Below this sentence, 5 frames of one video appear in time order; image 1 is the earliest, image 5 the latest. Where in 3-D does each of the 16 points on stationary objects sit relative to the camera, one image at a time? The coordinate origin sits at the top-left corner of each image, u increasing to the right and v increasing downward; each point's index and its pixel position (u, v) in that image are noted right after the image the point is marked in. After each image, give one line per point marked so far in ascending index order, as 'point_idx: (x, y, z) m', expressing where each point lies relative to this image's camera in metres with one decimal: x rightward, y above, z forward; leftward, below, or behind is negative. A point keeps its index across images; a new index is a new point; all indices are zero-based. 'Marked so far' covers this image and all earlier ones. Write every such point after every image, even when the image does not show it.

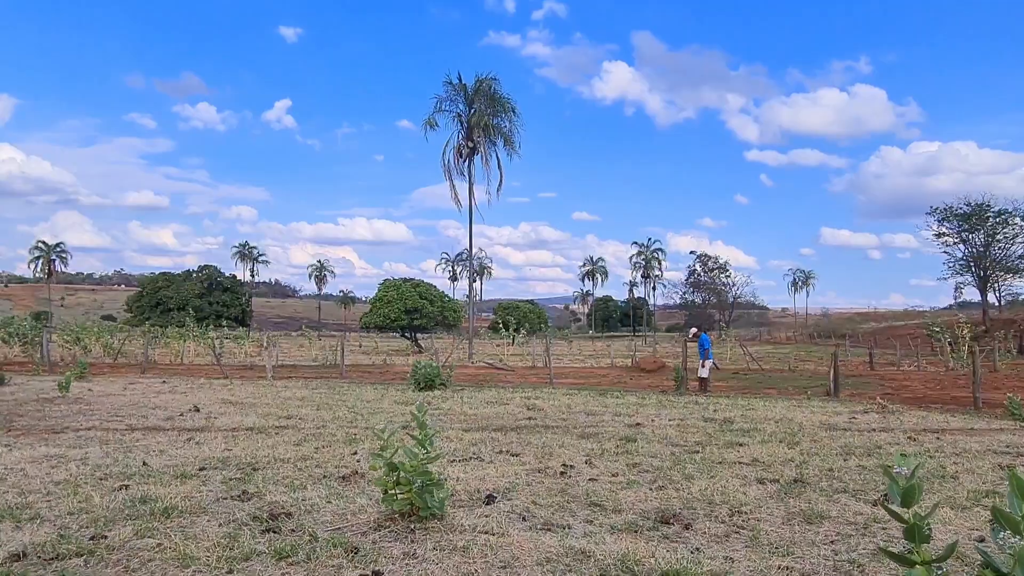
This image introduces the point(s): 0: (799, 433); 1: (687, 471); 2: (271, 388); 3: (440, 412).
0: (+4.0, -2.0, +9.4) m
1: (+1.7, -1.8, +6.7) m
2: (-5.6, -2.4, +16.0) m
3: (-1.2, -2.1, +11.6) m
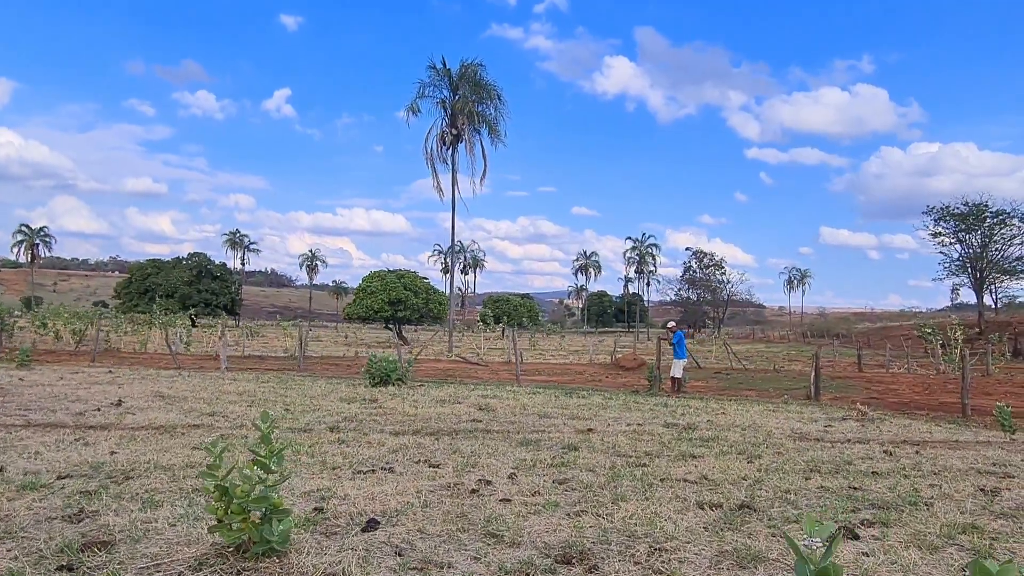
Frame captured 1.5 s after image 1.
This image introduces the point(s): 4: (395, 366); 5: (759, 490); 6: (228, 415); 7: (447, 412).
0: (+3.2, -2.0, +8.5) m
1: (+0.9, -1.7, +5.8) m
2: (-6.5, -2.1, +15.1) m
3: (-2.1, -1.9, +10.7) m
4: (-2.6, -1.7, +15.0) m
5: (+2.2, -1.8, +5.9) m
6: (-4.1, -1.9, +9.9) m
7: (-1.1, -2.0, +10.8) m
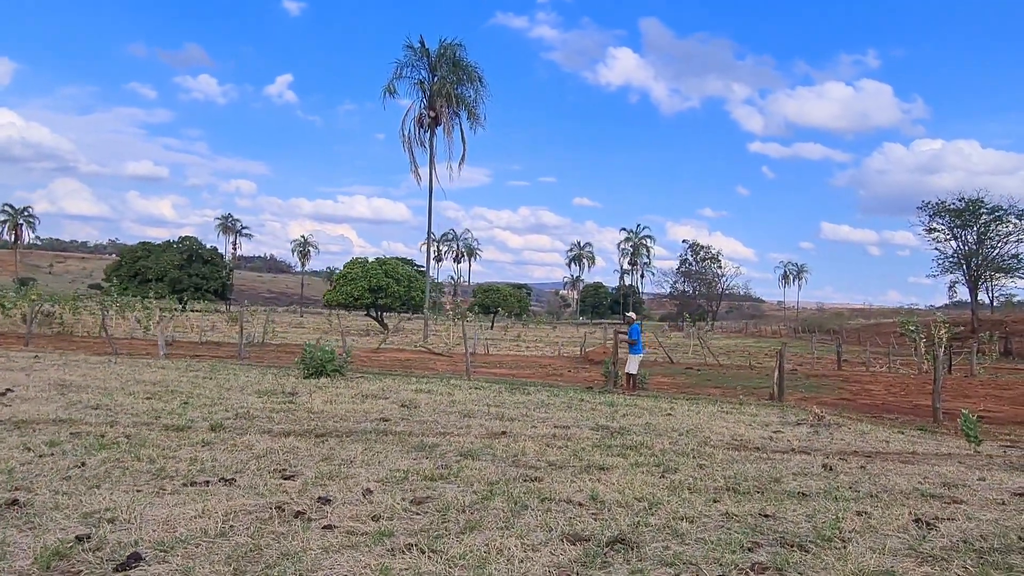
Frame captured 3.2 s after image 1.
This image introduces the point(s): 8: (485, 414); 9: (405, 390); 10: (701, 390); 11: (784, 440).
0: (+2.0, -1.8, +7.5) m
1: (-0.2, -1.6, +4.8) m
2: (-7.6, -1.7, +14.1) m
3: (-3.2, -1.7, +9.7) m
4: (-3.7, -1.4, +14.1) m
5: (+1.0, -1.7, +5.0) m
6: (-5.3, -1.6, +8.9) m
7: (-2.2, -1.8, +9.8) m
8: (-0.4, -1.8, +10.0) m
9: (-2.0, -1.9, +12.5) m
10: (+4.4, -2.4, +15.8) m
11: (+3.5, -2.0, +8.8) m
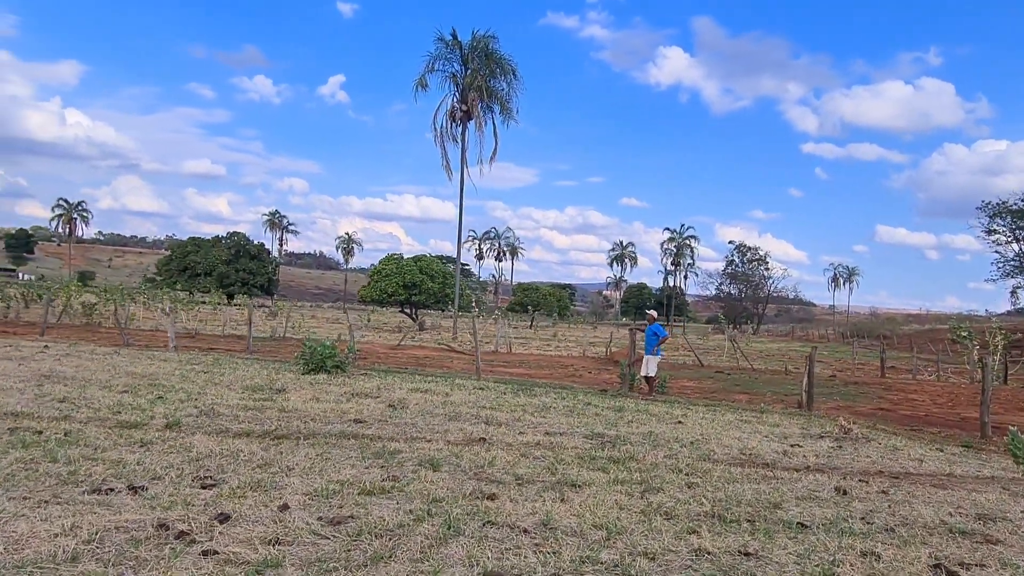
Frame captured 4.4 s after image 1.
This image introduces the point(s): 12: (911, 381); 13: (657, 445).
0: (+1.7, -1.8, +6.6) m
1: (-0.7, -1.5, +4.1) m
2: (-7.5, -1.5, +13.8) m
3: (-3.4, -1.6, +9.1) m
4: (-3.6, -1.3, +13.5) m
5: (+0.6, -1.6, +4.1) m
6: (-5.5, -1.4, +8.5) m
7: (-2.3, -1.6, +9.2) m
8: (-0.5, -1.7, +9.2) m
9: (-2.0, -1.8, +11.9) m
10: (+4.7, -2.4, +14.7) m
11: (+3.3, -1.9, +7.8) m
12: (+11.7, -2.7, +19.9) m
13: (+1.7, -1.8, +7.9) m
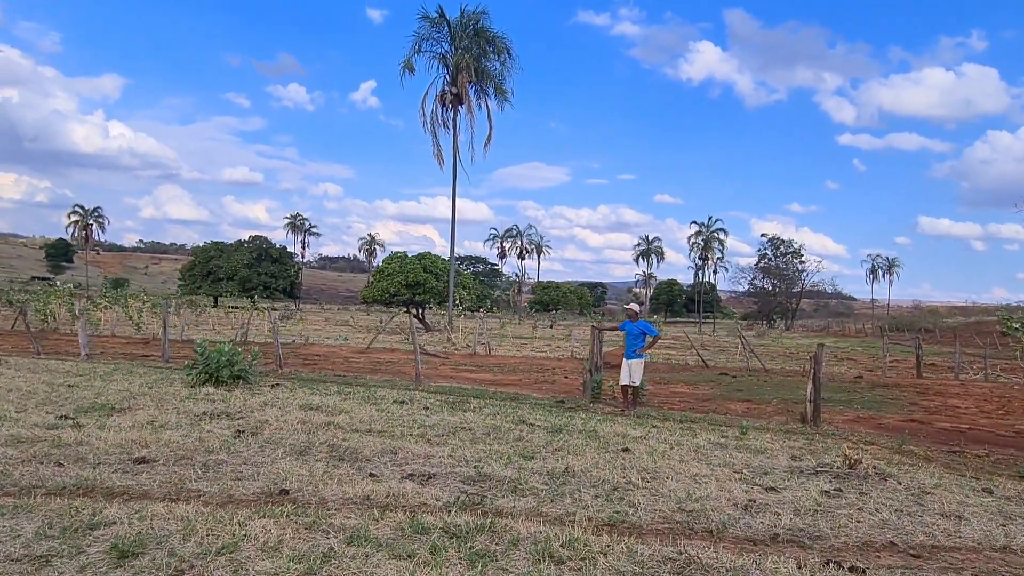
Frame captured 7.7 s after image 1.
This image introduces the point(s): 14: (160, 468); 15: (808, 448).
0: (+0.3, -1.6, +4.1) m
1: (-2.2, -1.4, +1.6) m
2: (-8.5, -1.5, +11.7) m
3: (-4.7, -1.5, +6.8) m
4: (-4.7, -1.2, +11.2) m
5: (-1.0, -1.4, +1.6) m
6: (-6.8, -1.4, +6.3) m
7: (-3.6, -1.5, +6.8) m
8: (-1.8, -1.6, +6.8) m
9: (-3.1, -1.6, +9.5) m
10: (+3.6, -2.1, +12.0) m
11: (+2.0, -1.7, +5.1) m
12: (+11.0, -2.3, +16.9) m
13: (+0.4, -1.6, +5.4) m
14: (-2.9, -1.5, +5.8) m
15: (+3.5, -1.9, +8.0) m
